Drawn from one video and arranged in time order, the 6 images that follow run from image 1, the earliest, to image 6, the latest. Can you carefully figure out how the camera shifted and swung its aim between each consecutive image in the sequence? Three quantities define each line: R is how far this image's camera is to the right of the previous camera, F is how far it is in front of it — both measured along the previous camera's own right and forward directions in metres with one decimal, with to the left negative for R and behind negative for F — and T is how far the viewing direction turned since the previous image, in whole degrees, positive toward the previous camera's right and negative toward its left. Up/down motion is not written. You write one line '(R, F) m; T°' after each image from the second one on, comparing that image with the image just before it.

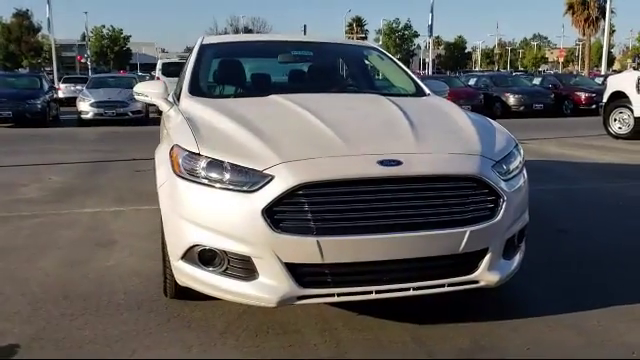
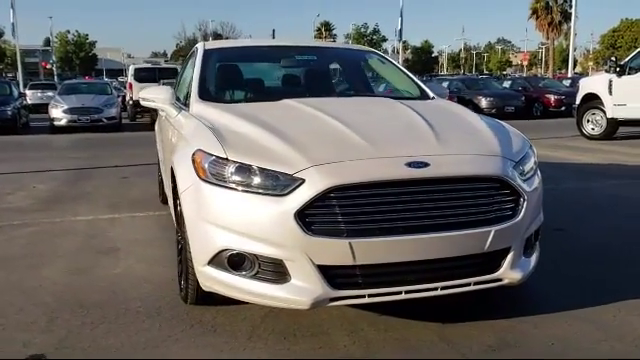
(-0.3, 0.0) m; +3°
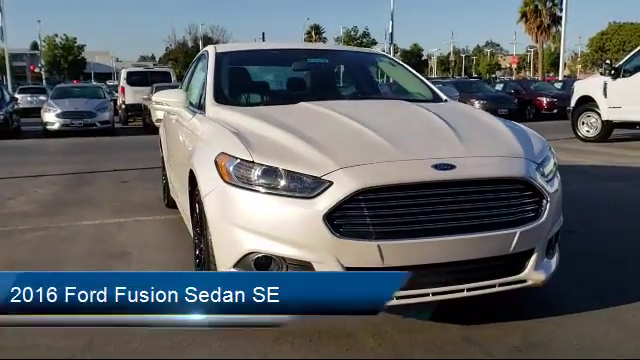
(-0.2, 0.0) m; +1°
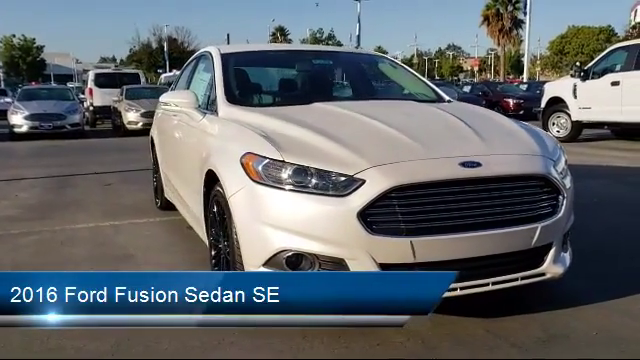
(-0.4, 0.0) m; +4°
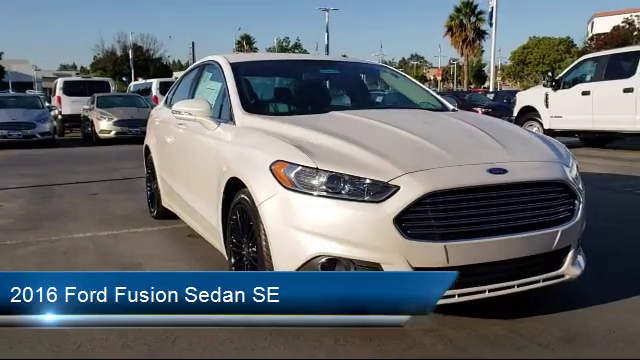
(-0.4, -0.1) m; +4°
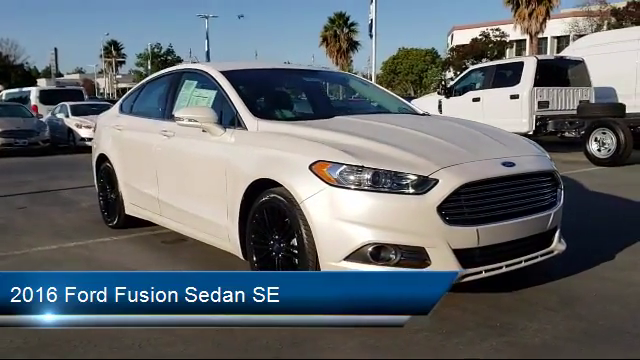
(-1.1, -0.3) m; +13°
